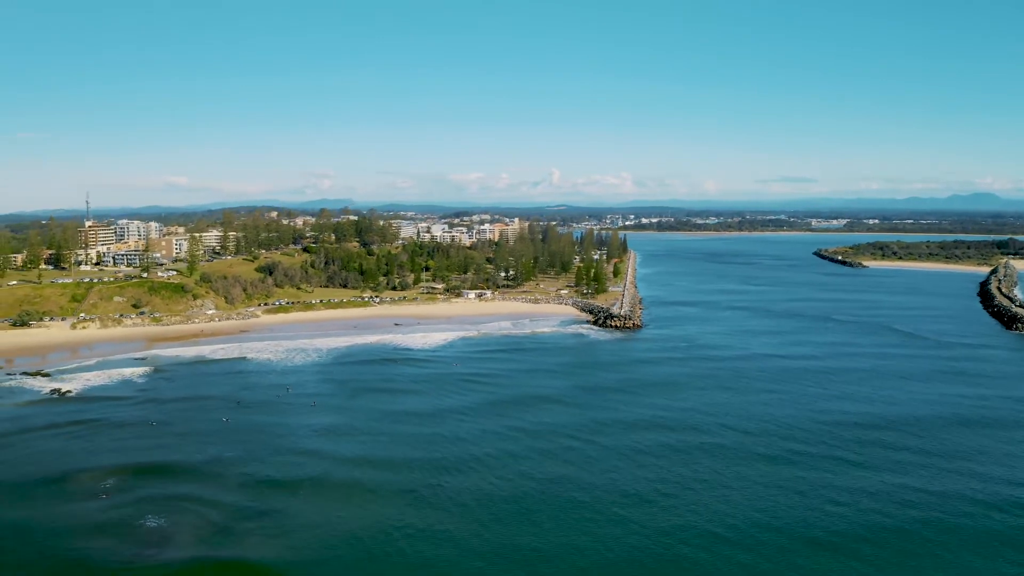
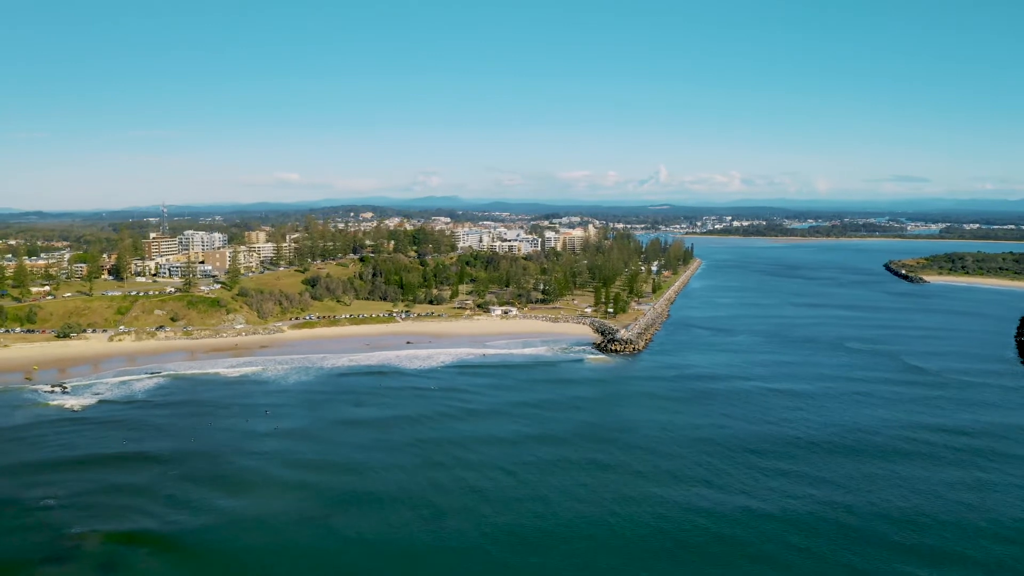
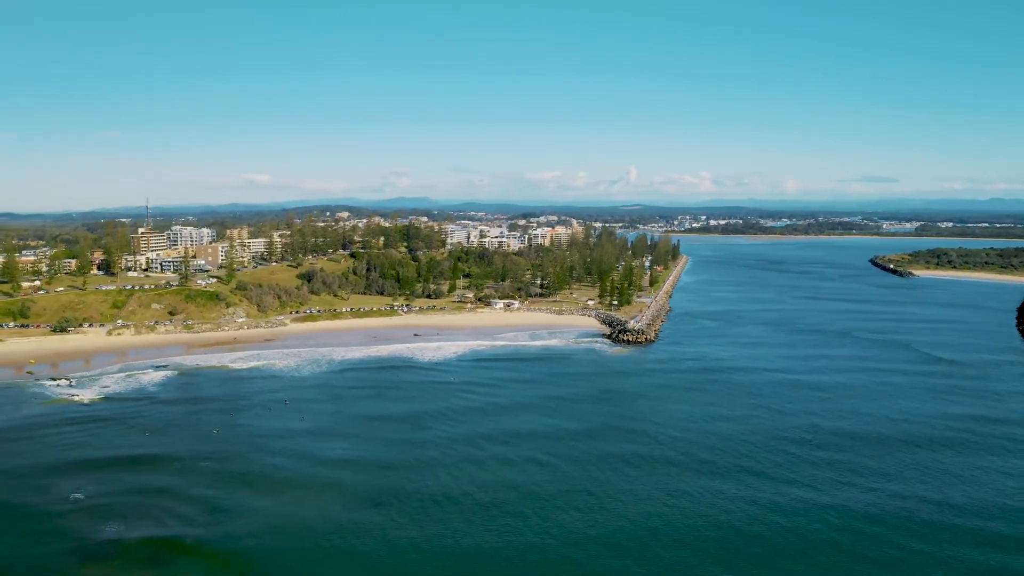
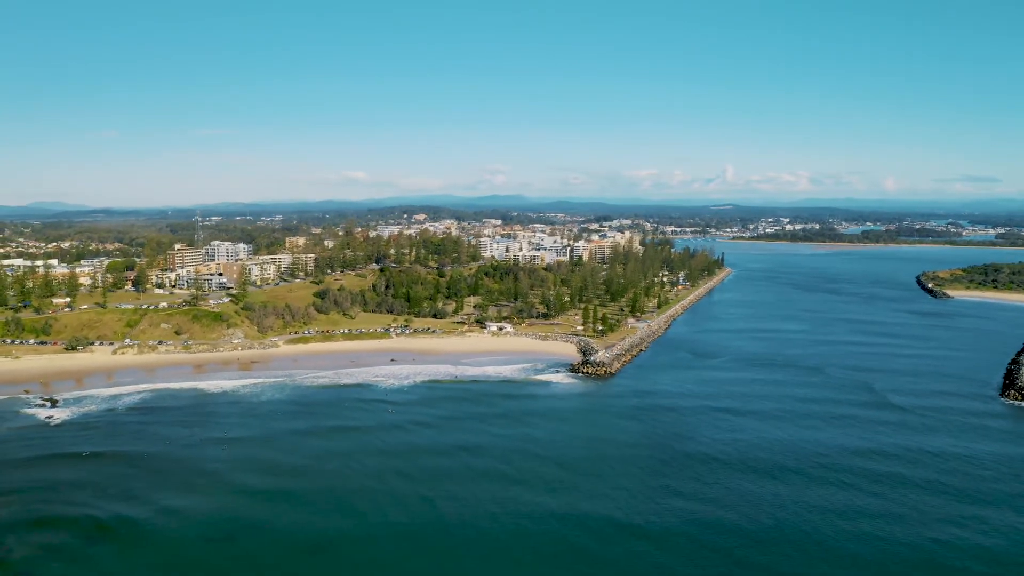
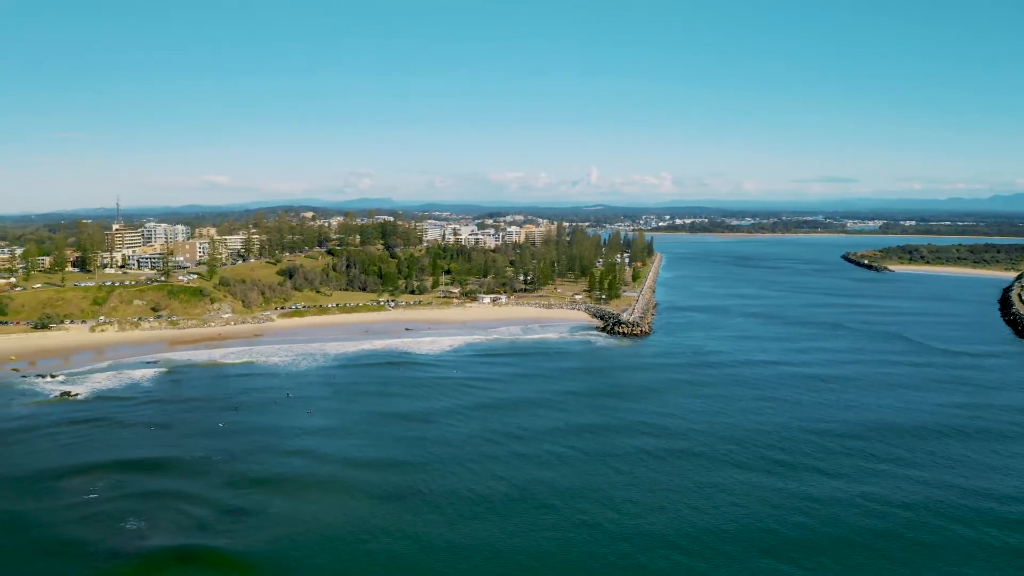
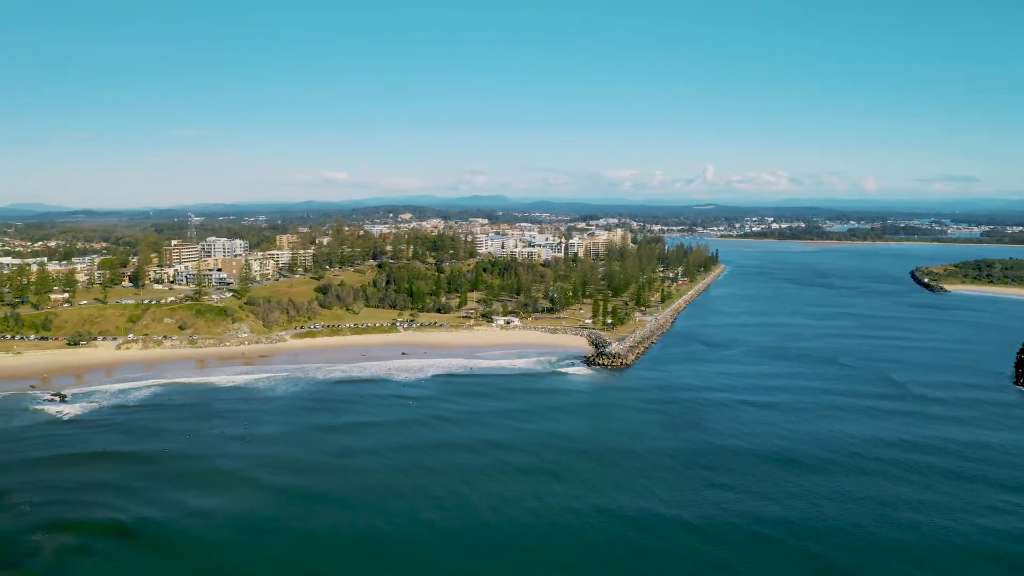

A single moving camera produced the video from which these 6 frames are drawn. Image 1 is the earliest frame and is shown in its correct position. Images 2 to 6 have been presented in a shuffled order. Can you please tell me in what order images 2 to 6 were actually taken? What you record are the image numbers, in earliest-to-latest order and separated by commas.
5, 3, 2, 6, 4
